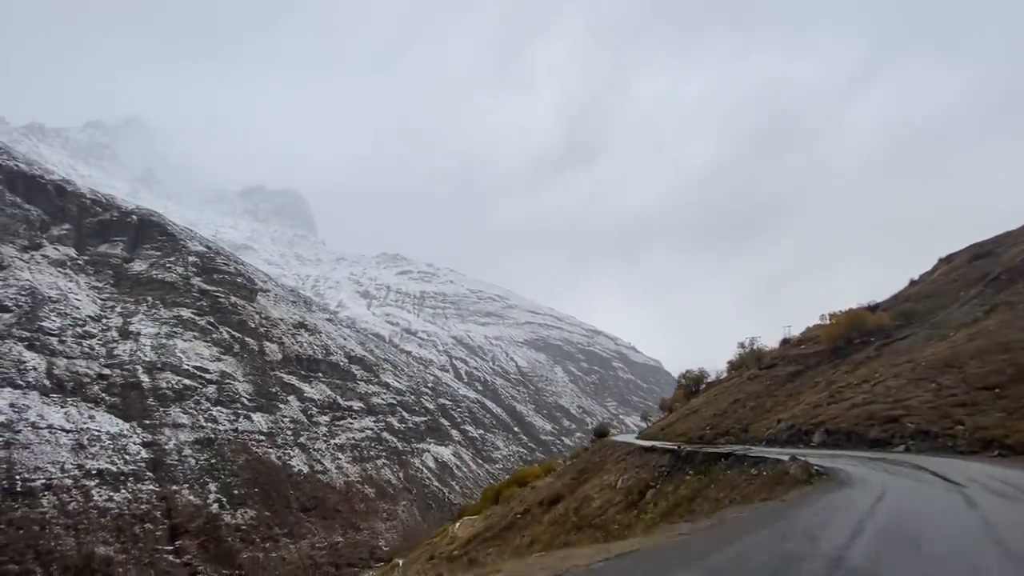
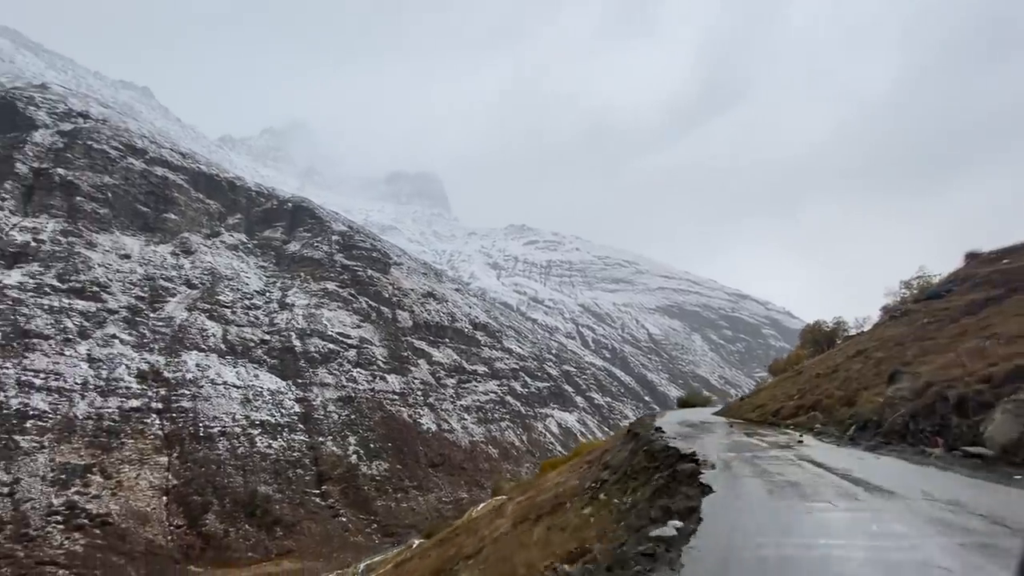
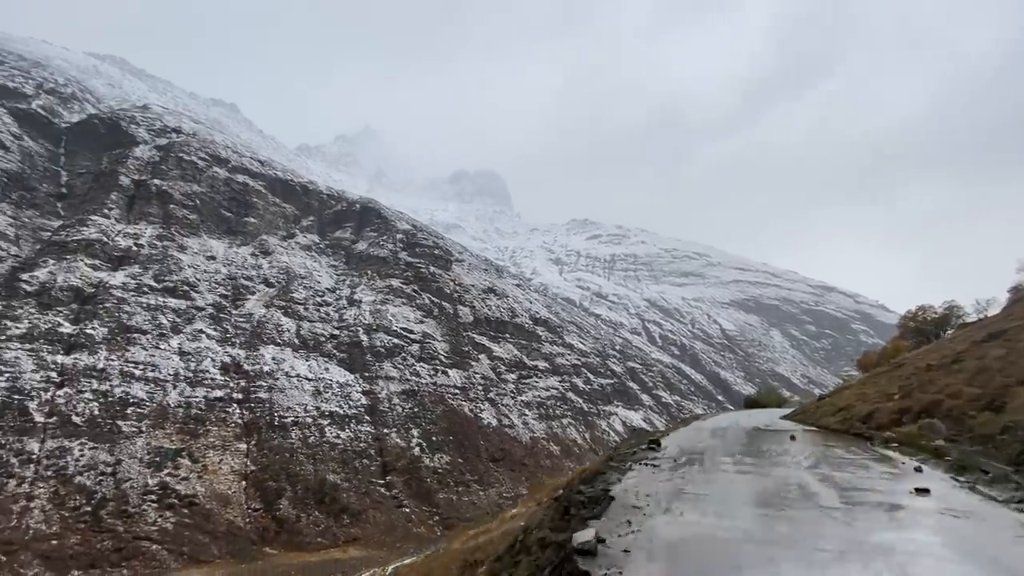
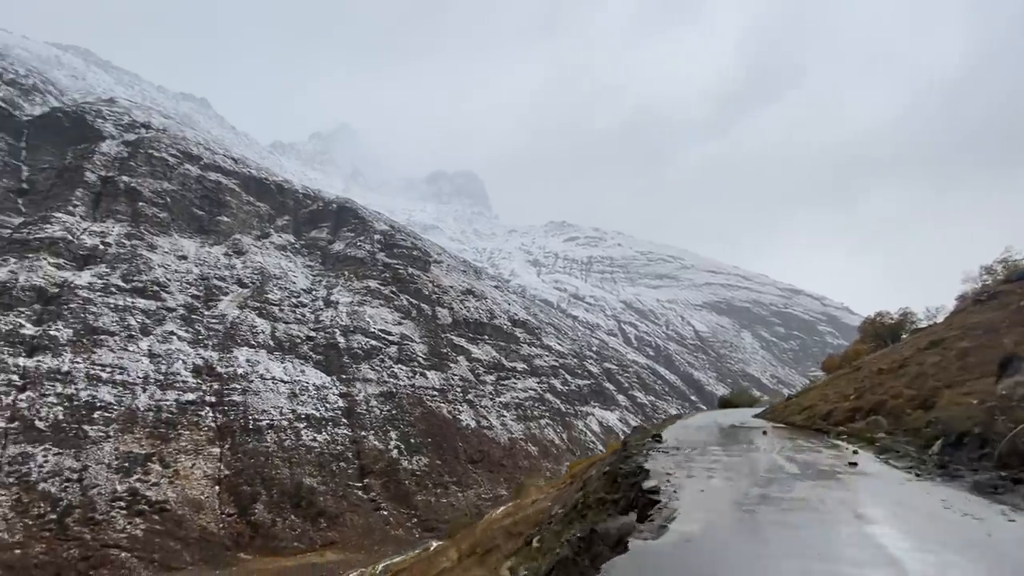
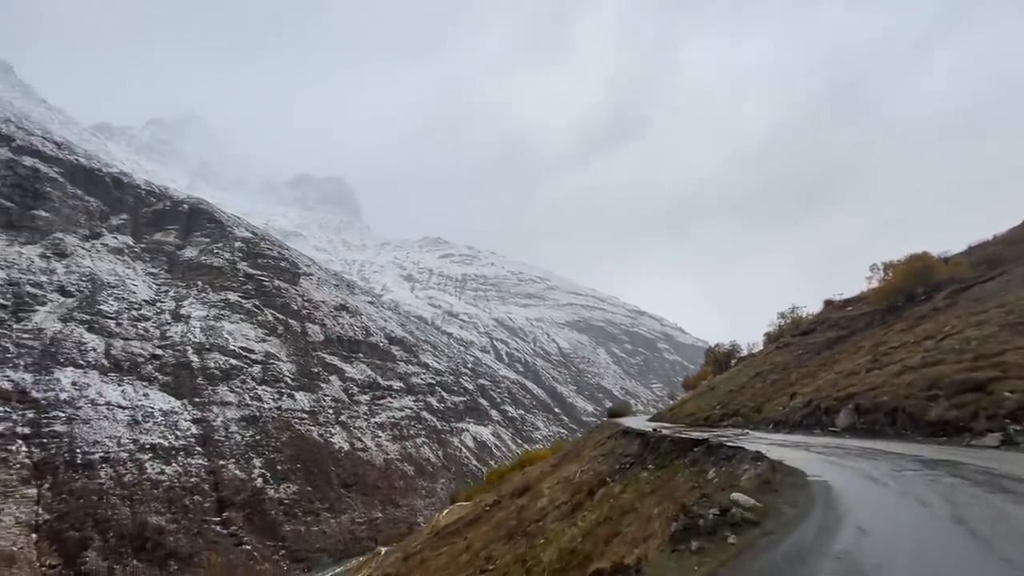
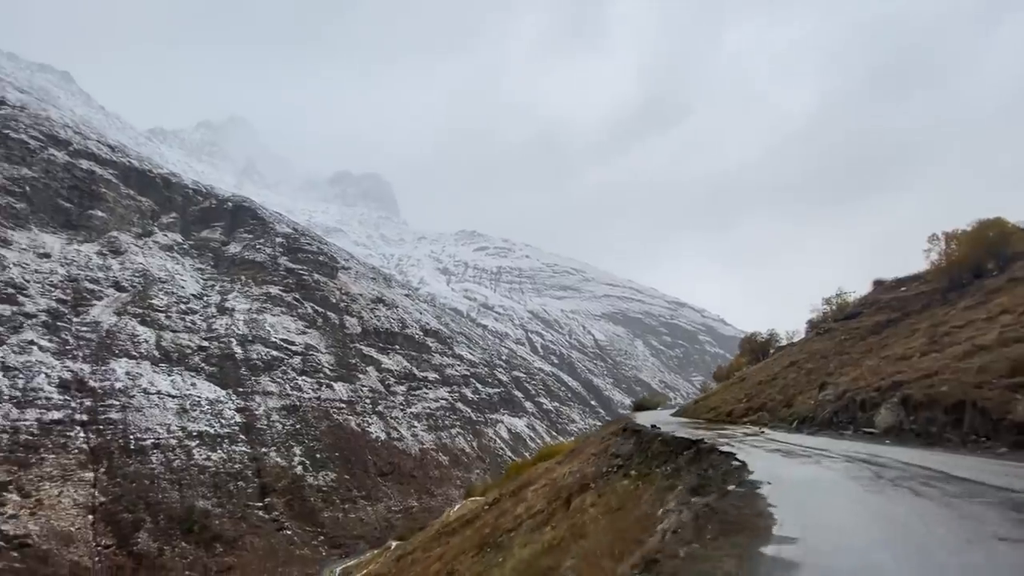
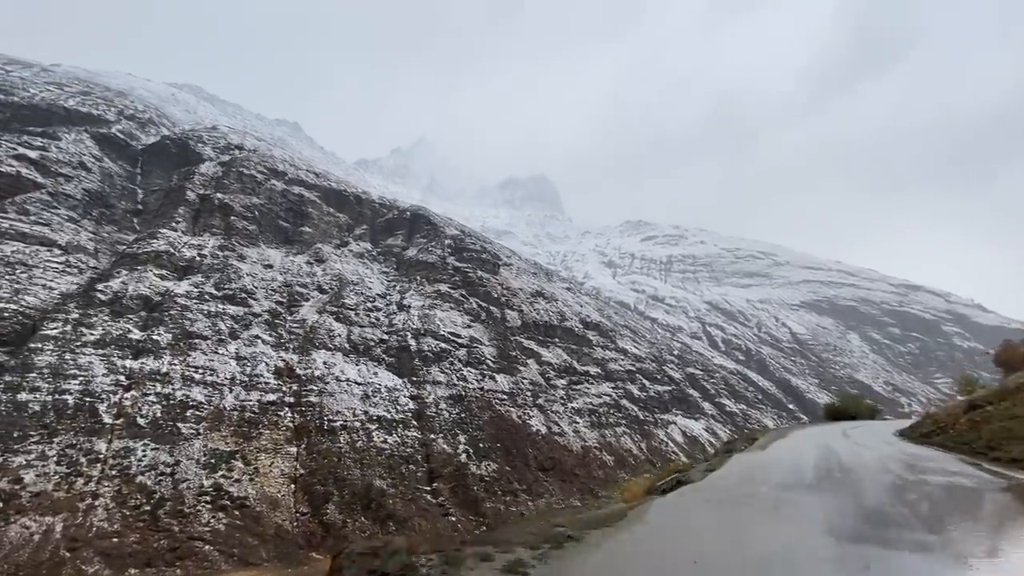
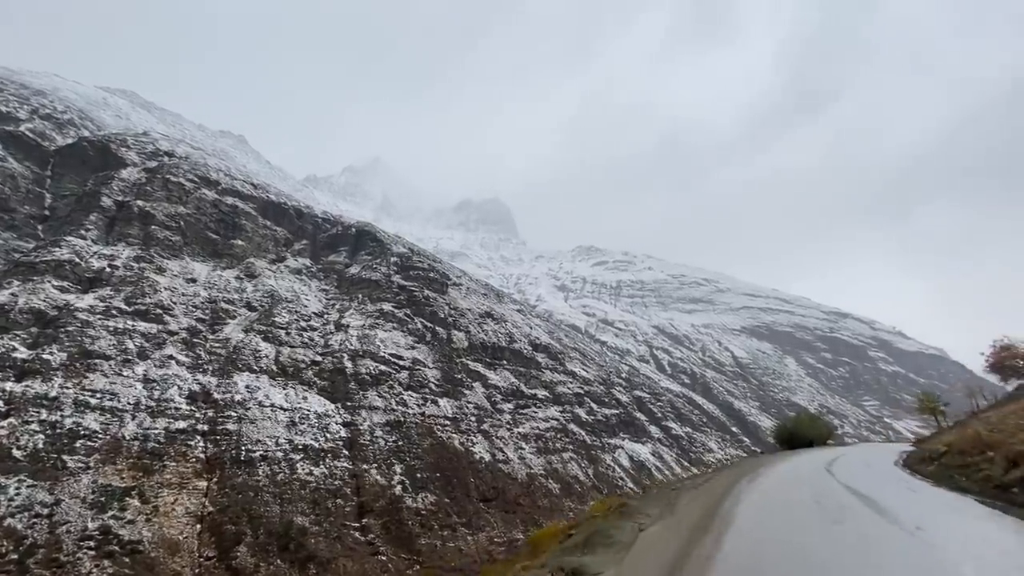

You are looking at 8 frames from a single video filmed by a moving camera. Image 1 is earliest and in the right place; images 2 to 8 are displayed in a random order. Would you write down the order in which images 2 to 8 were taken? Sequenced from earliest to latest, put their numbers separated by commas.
5, 6, 2, 4, 3, 7, 8
